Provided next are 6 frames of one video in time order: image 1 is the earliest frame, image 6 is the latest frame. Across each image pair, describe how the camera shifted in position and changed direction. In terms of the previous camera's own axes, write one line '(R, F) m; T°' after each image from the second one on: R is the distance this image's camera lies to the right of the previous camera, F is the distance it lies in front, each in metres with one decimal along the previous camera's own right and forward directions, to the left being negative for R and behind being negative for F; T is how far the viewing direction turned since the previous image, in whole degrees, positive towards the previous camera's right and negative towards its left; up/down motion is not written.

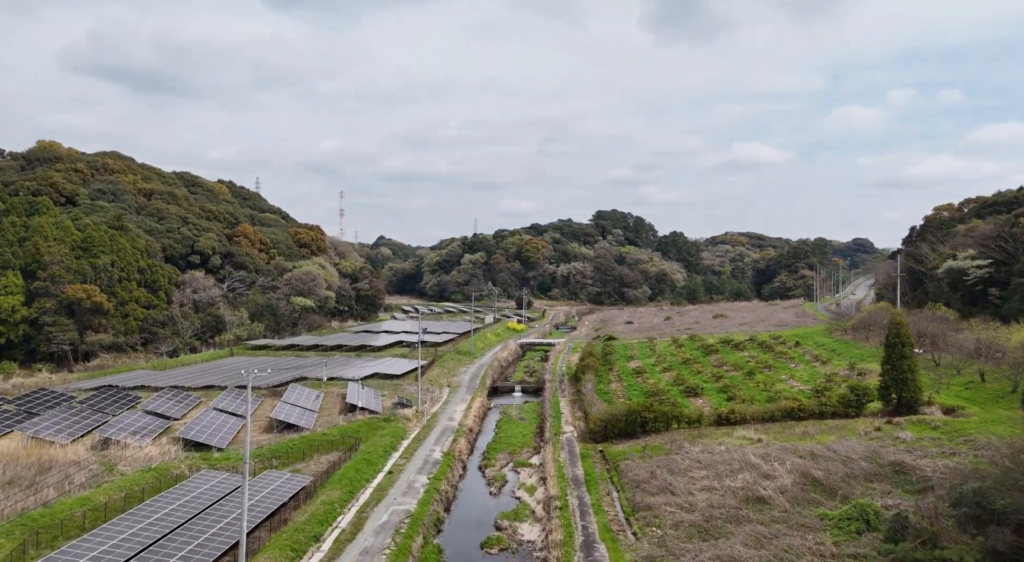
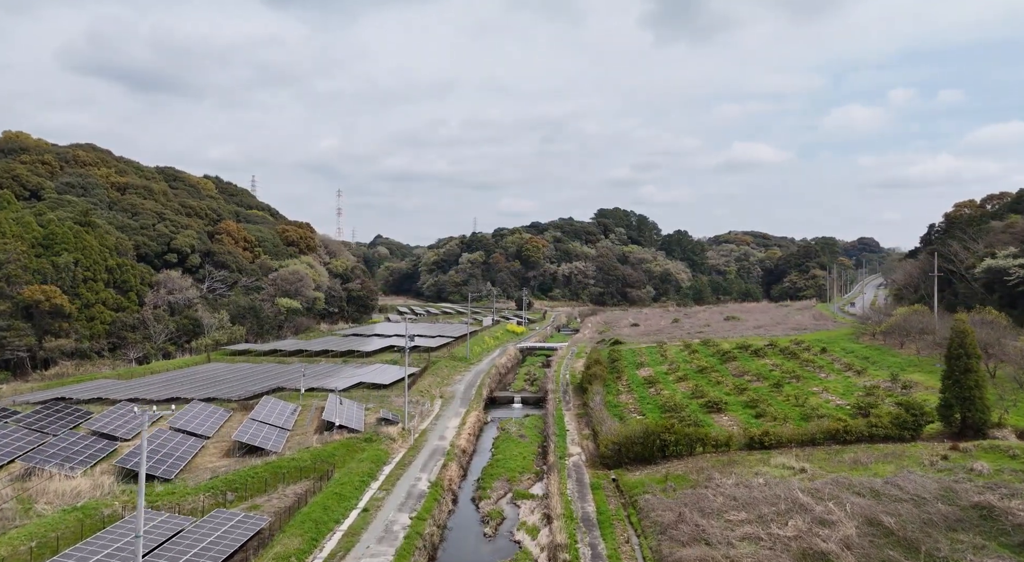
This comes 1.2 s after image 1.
(+0.1, +5.1) m; 0°
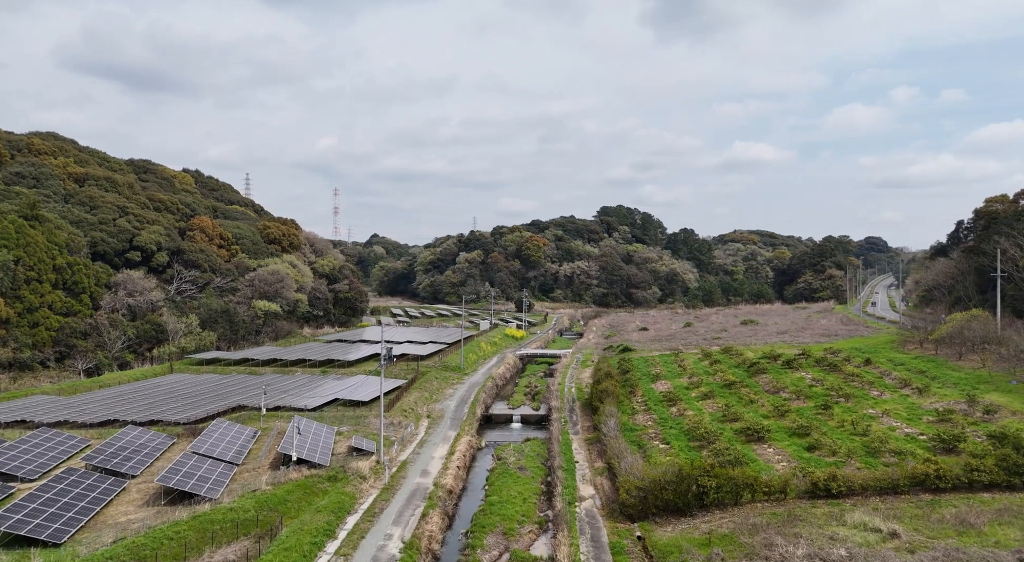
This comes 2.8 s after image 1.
(+0.1, +6.8) m; 0°
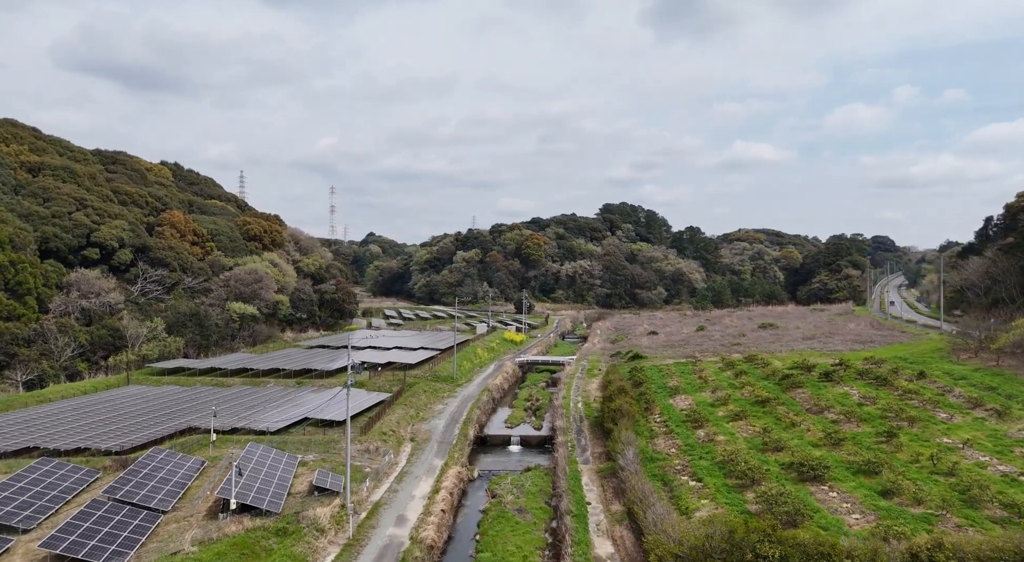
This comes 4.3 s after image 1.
(+0.1, +6.2) m; 0°
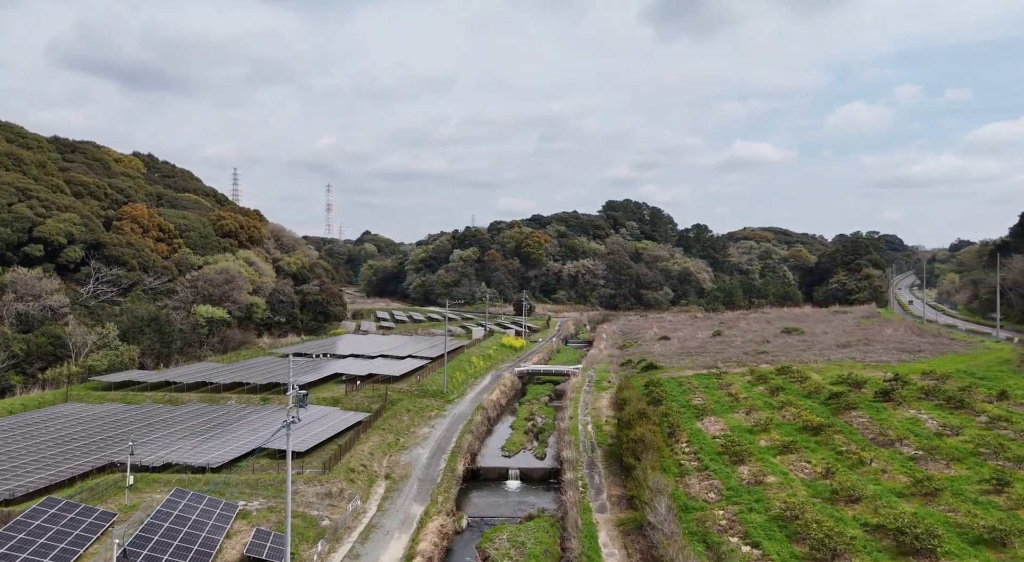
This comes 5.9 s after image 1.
(+0.1, +6.8) m; 0°
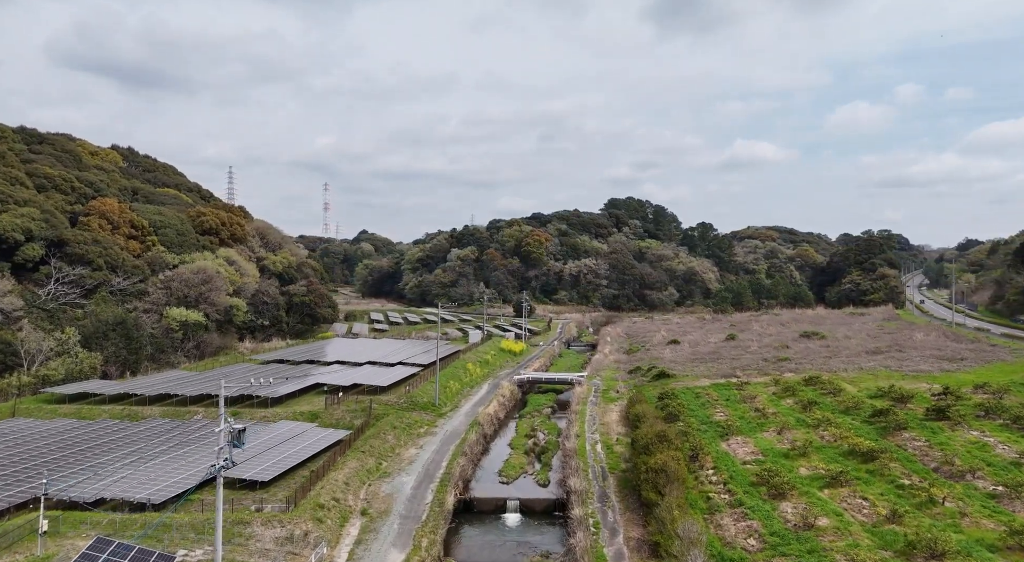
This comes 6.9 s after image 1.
(0.0, +4.6) m; 0°
